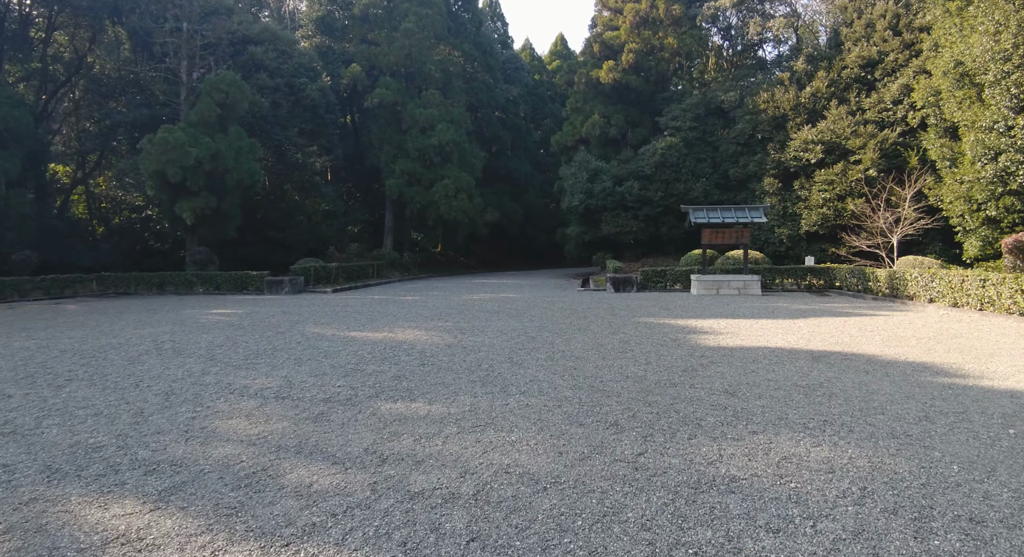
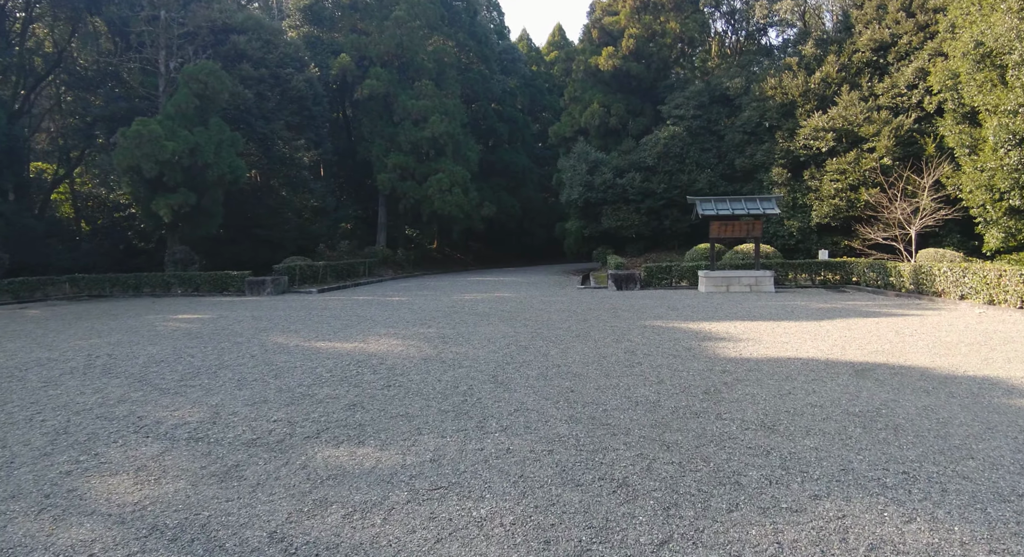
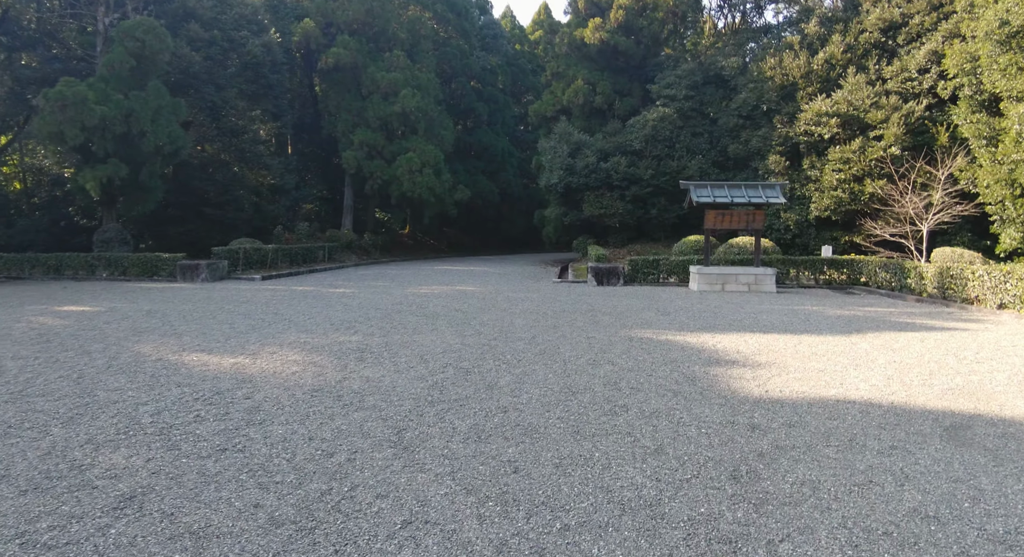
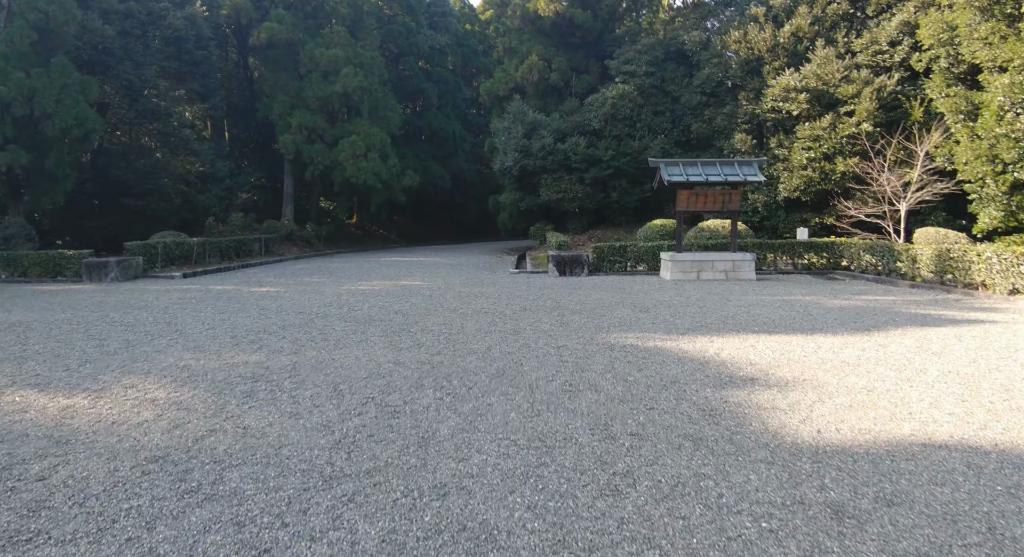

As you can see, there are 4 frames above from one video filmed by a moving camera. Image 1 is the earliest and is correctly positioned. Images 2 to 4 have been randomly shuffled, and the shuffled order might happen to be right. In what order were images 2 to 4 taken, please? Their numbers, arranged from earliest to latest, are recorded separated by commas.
2, 3, 4
